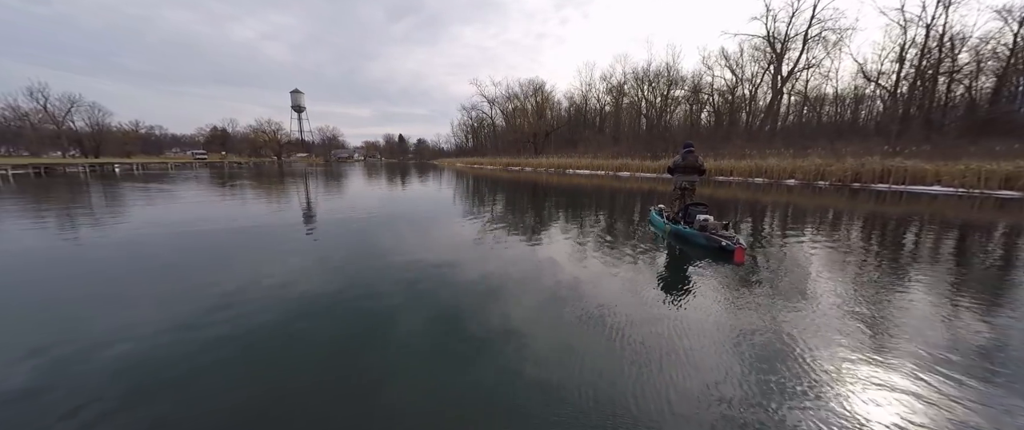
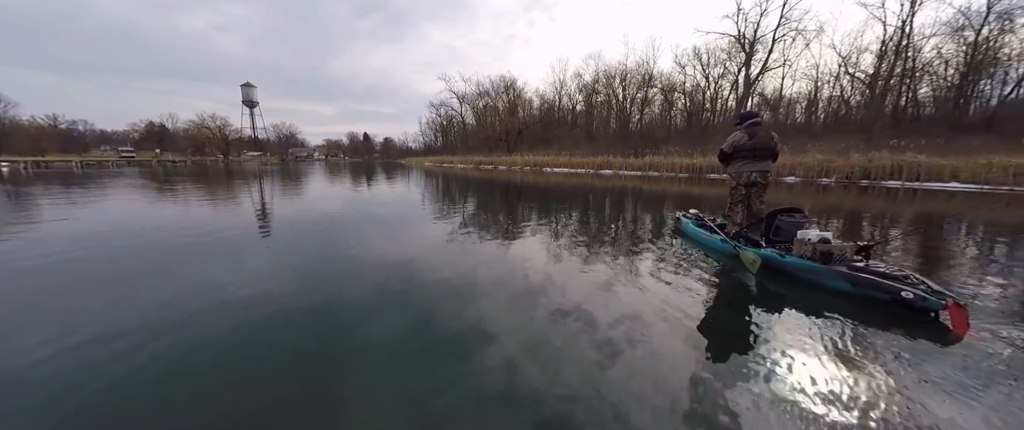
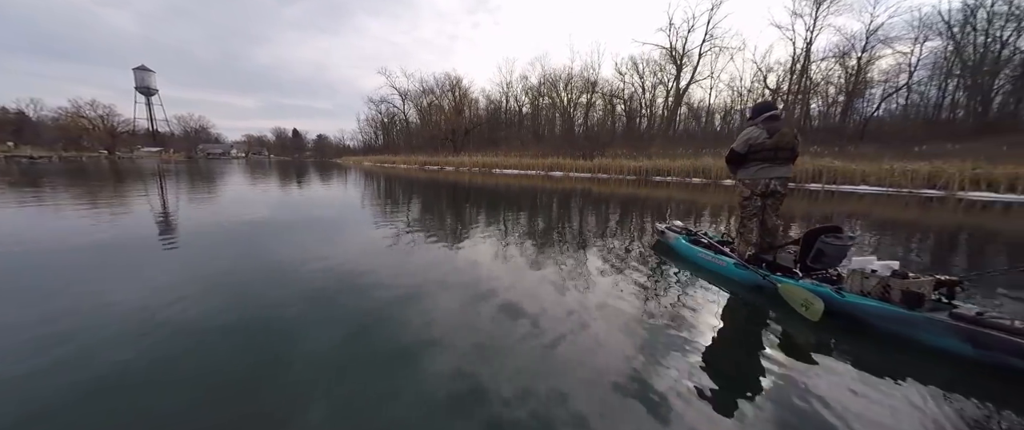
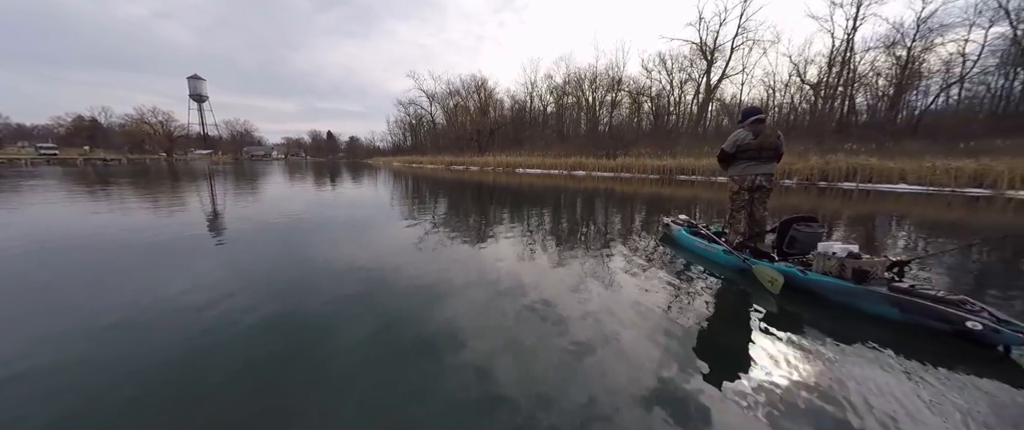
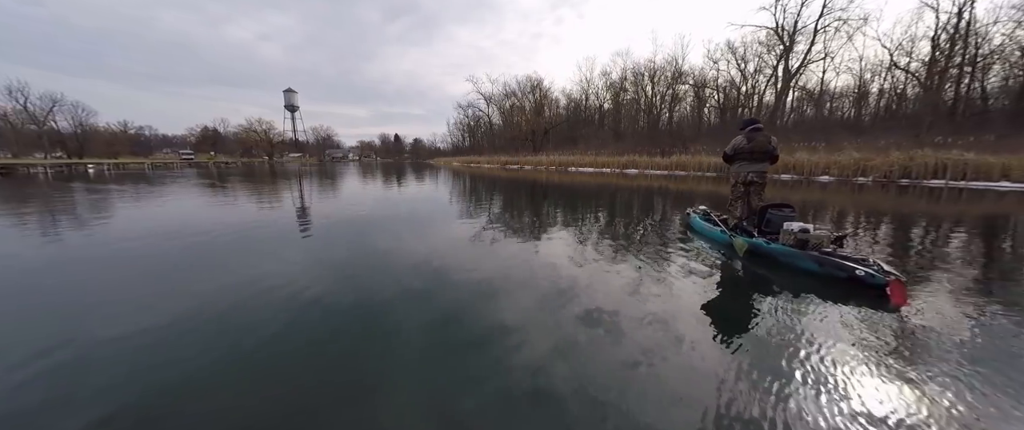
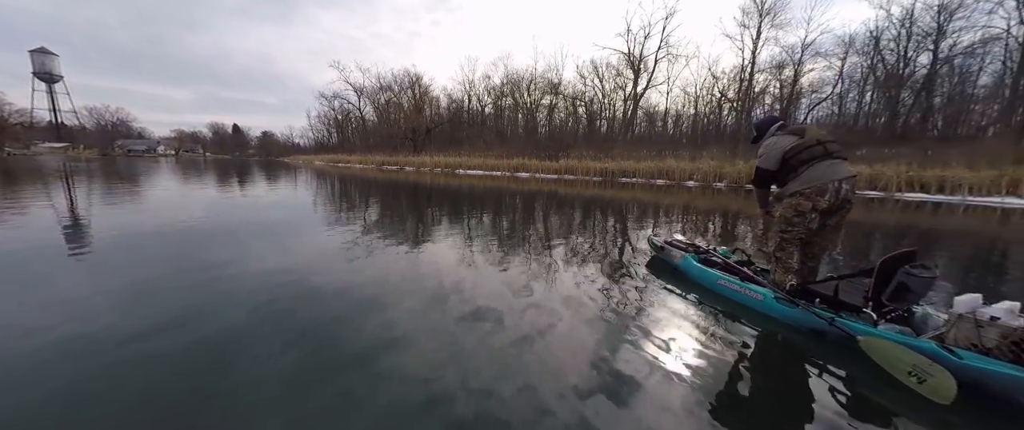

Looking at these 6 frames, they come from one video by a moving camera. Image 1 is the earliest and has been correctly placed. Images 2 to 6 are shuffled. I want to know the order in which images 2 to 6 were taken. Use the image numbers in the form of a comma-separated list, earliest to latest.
5, 2, 4, 3, 6
